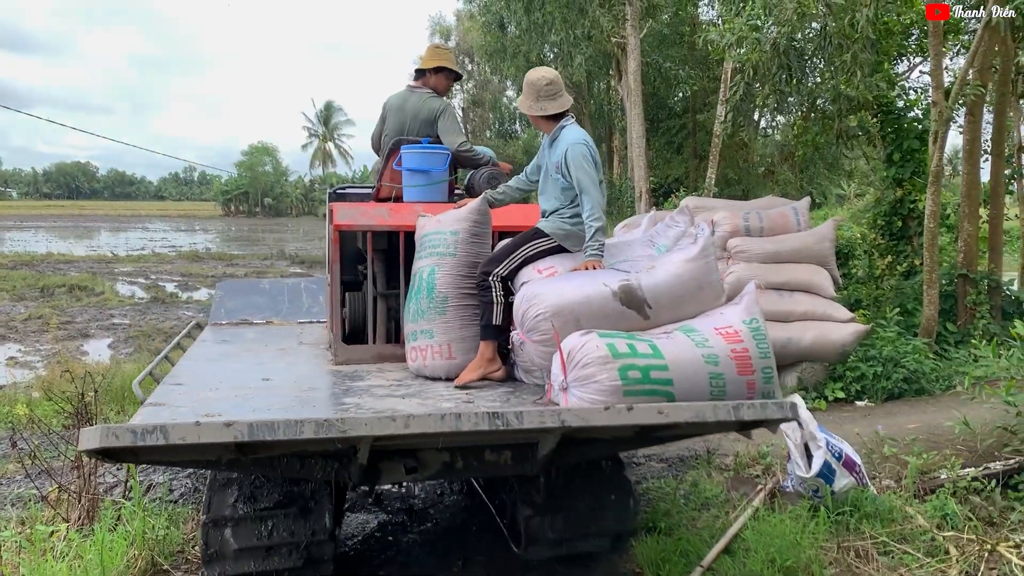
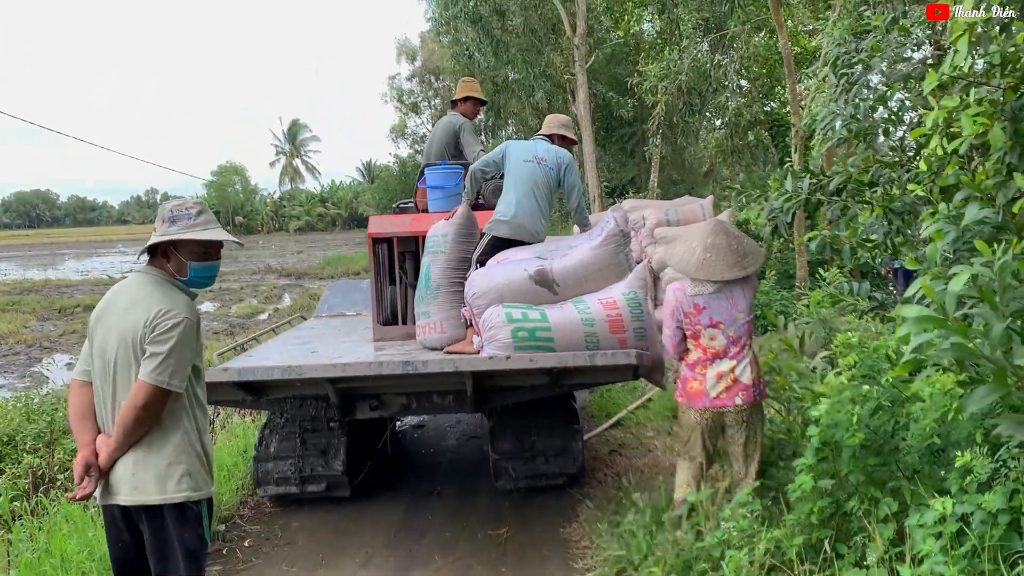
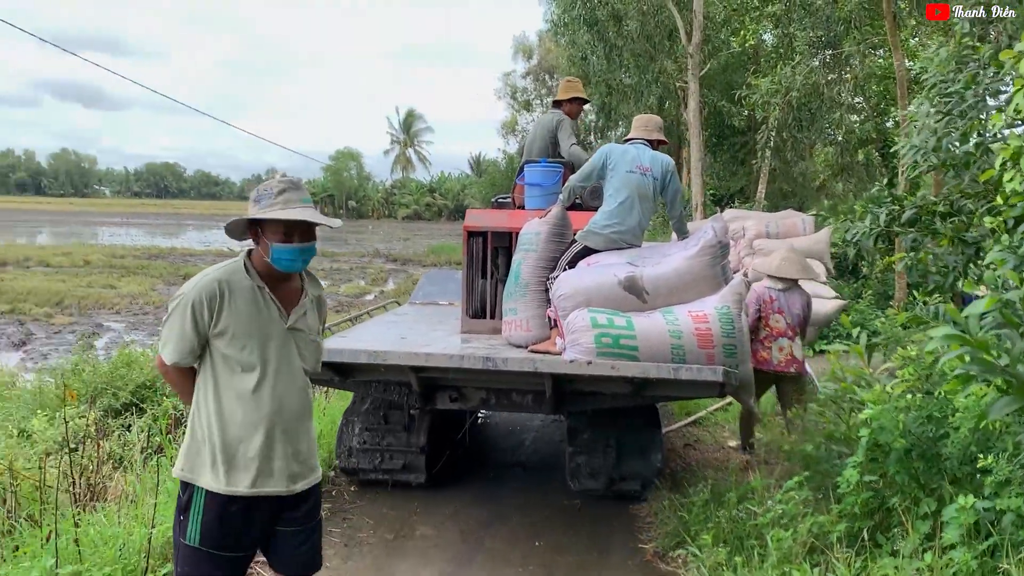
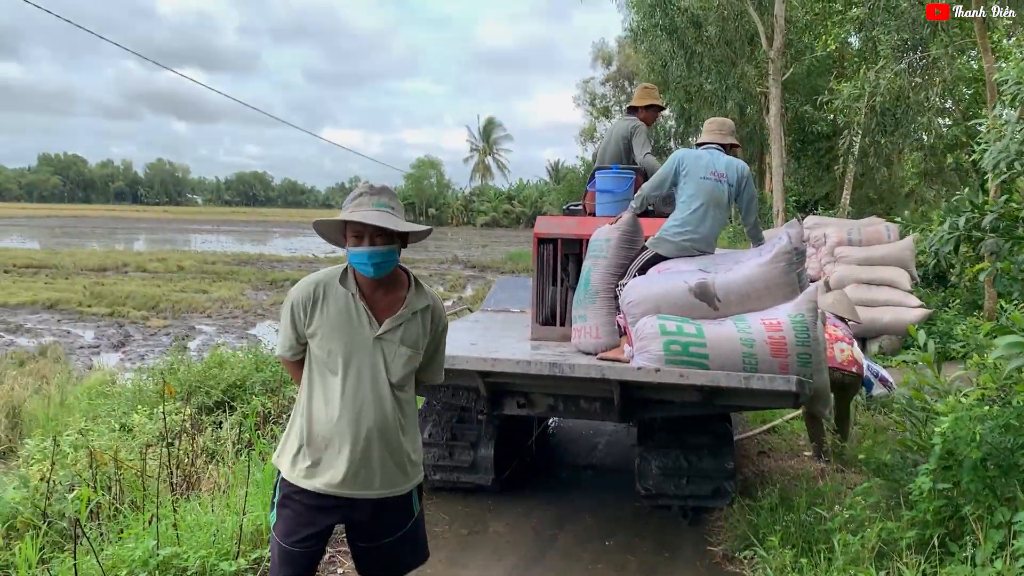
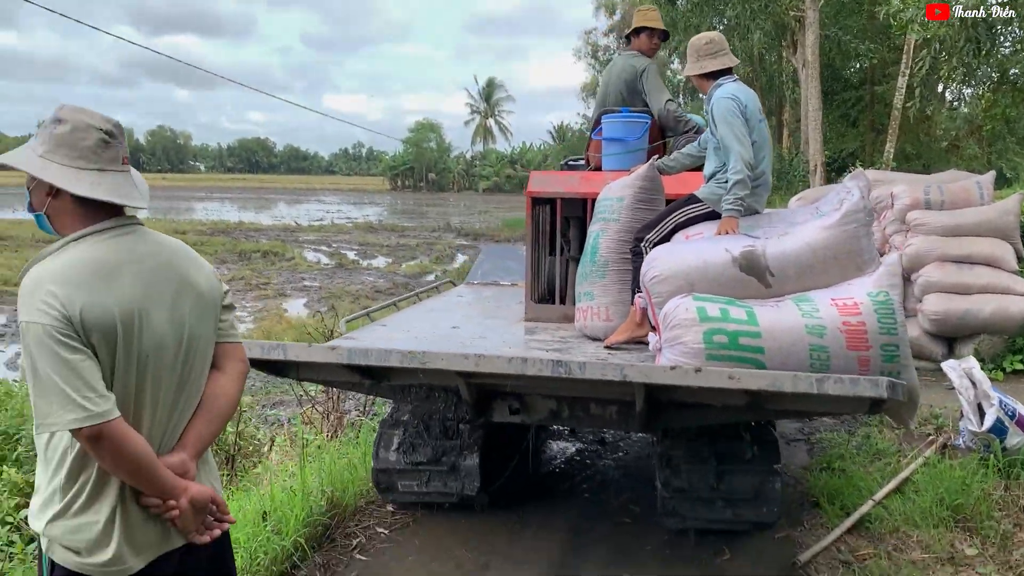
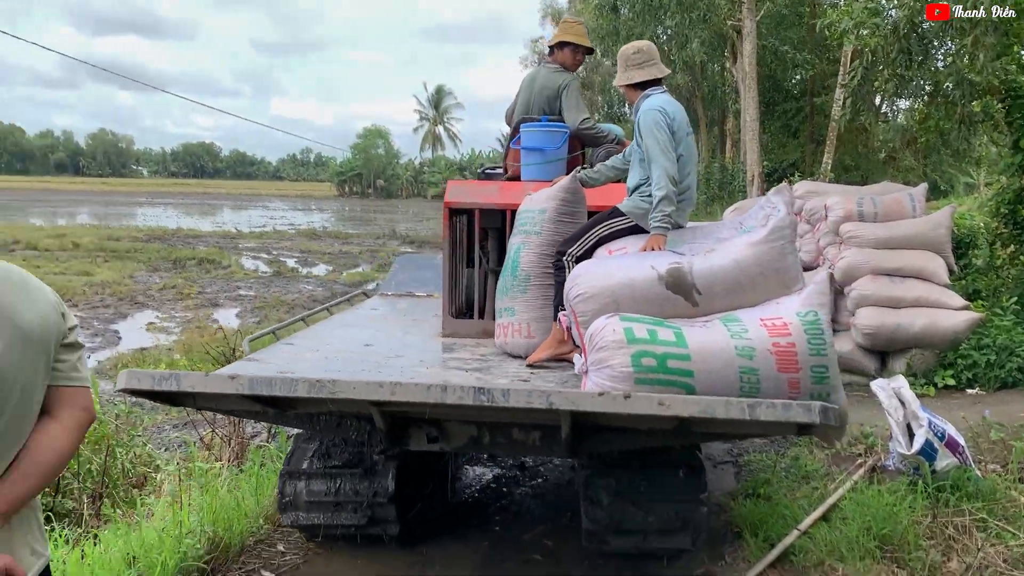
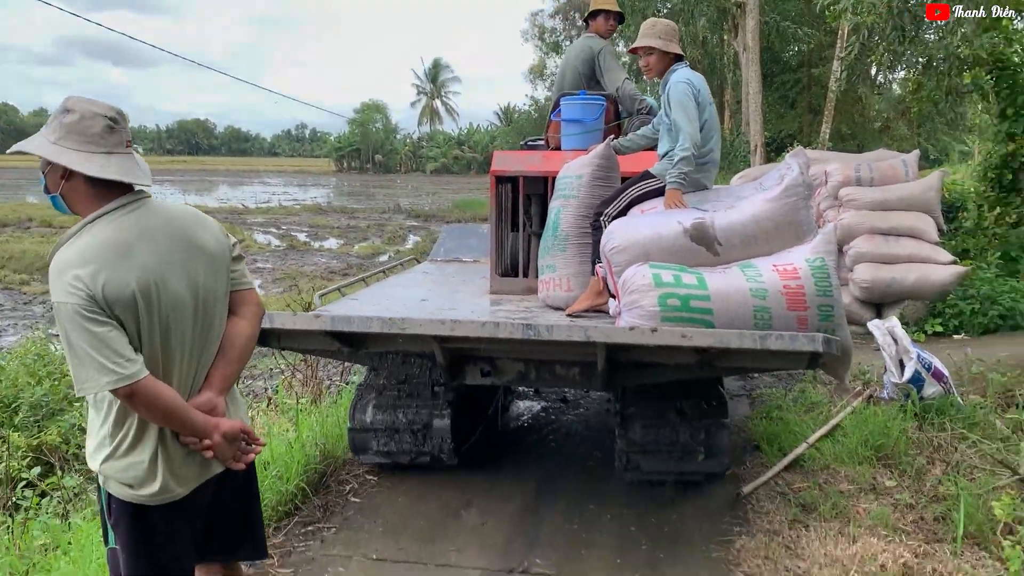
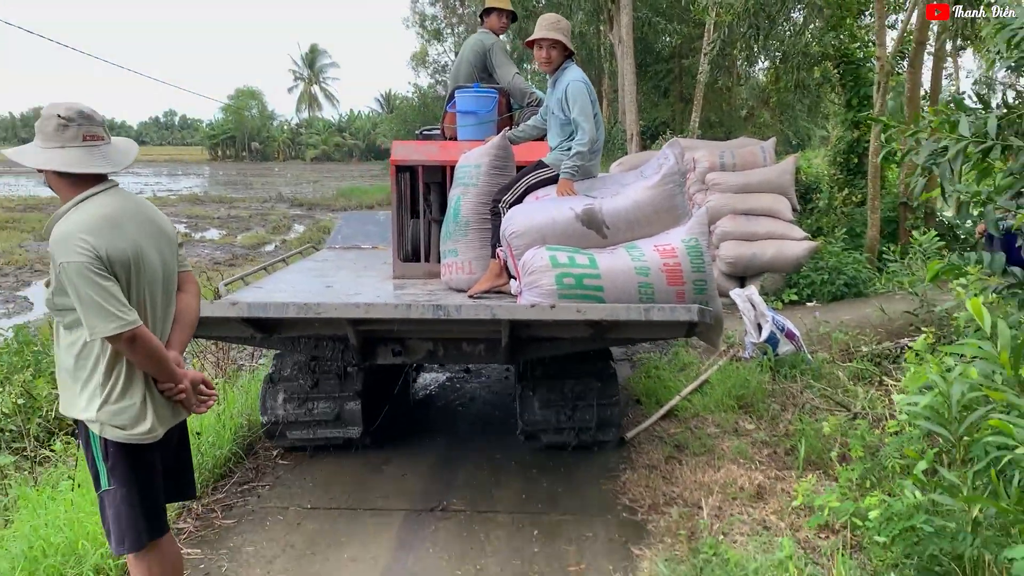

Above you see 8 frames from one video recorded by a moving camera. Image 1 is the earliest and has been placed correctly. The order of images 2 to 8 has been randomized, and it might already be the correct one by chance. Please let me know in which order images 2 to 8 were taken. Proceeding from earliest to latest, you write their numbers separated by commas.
6, 5, 7, 8, 2, 3, 4
